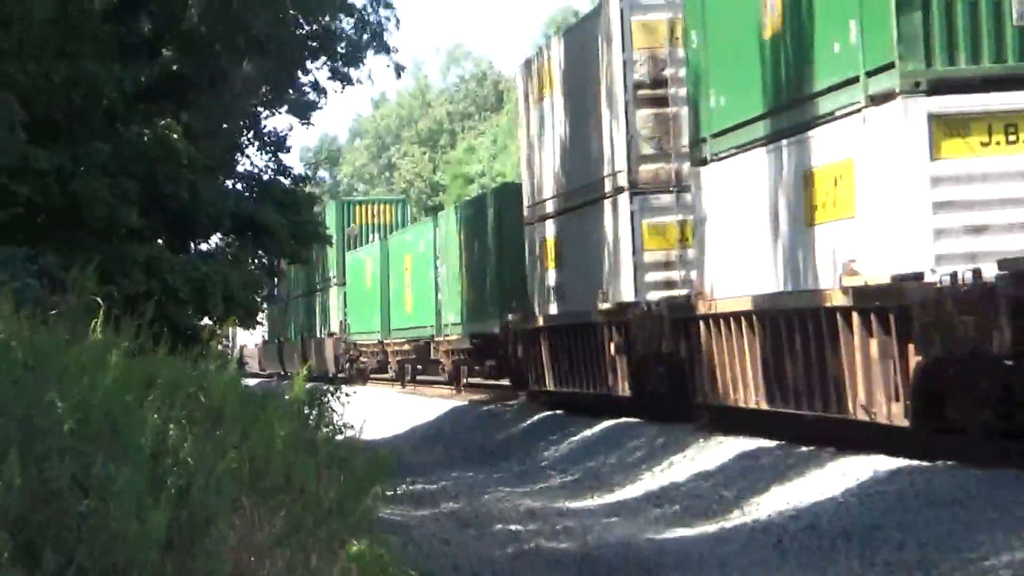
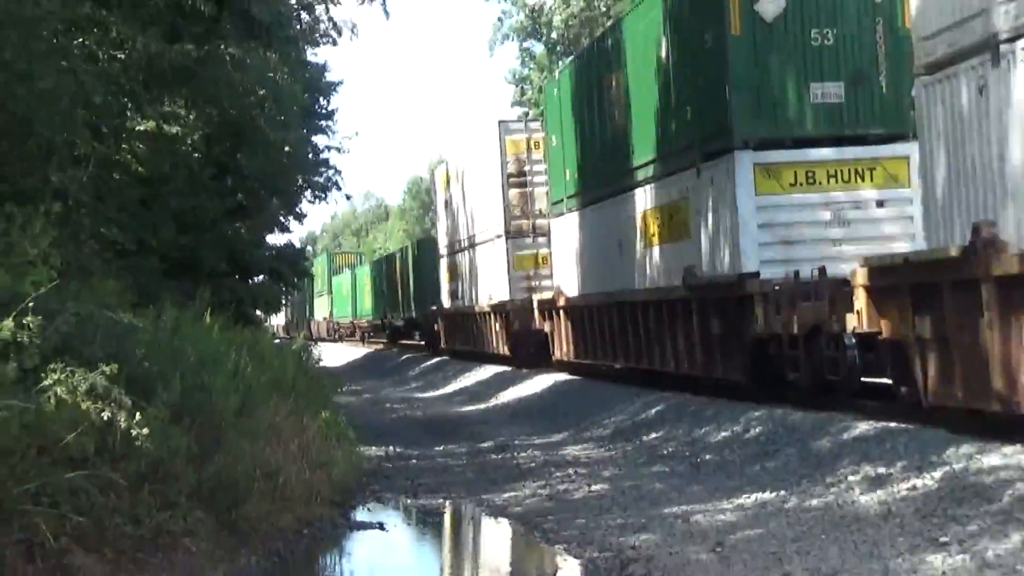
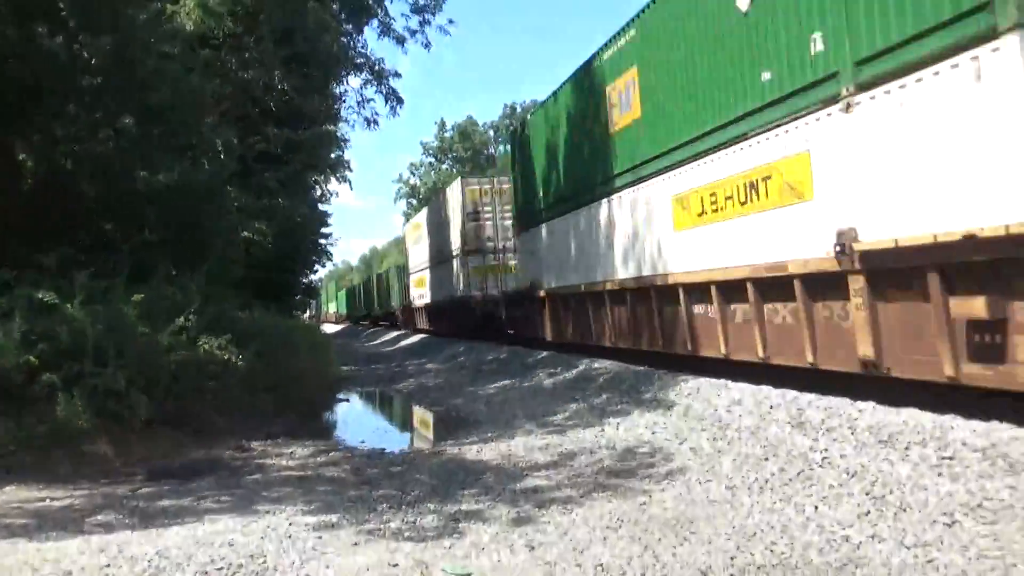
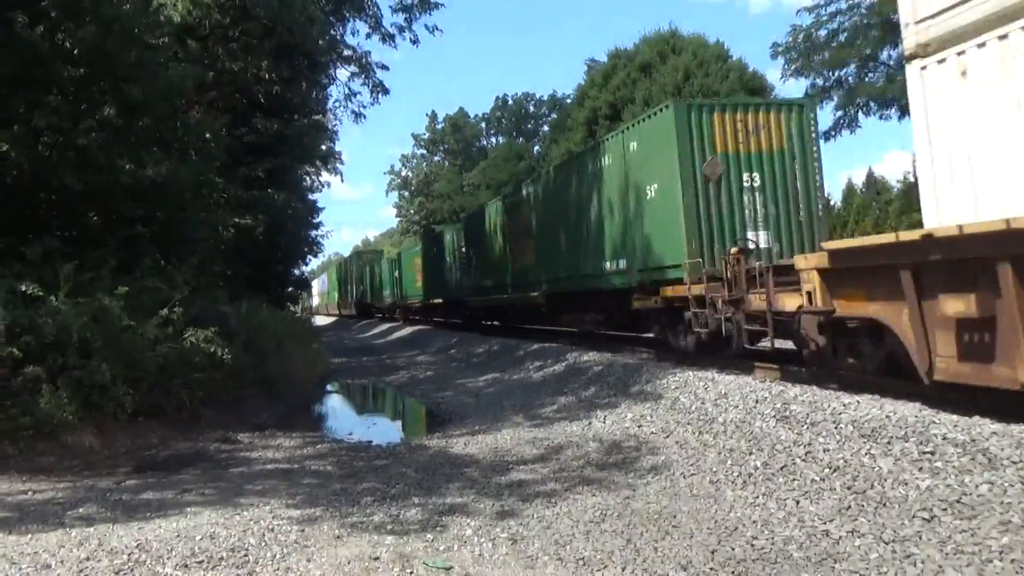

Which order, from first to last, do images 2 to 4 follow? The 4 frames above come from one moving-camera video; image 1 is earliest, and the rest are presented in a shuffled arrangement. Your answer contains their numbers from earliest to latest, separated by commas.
2, 3, 4
